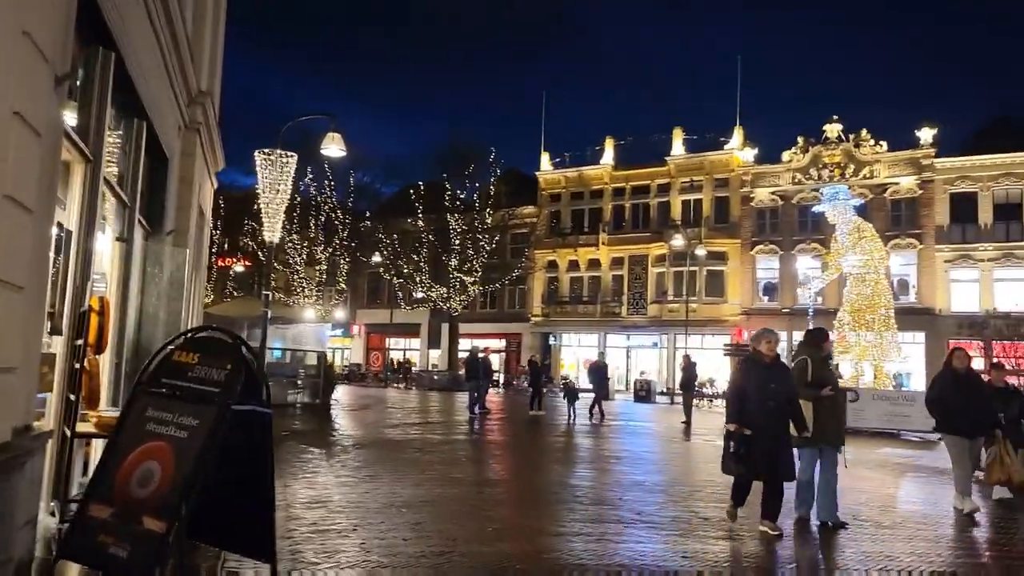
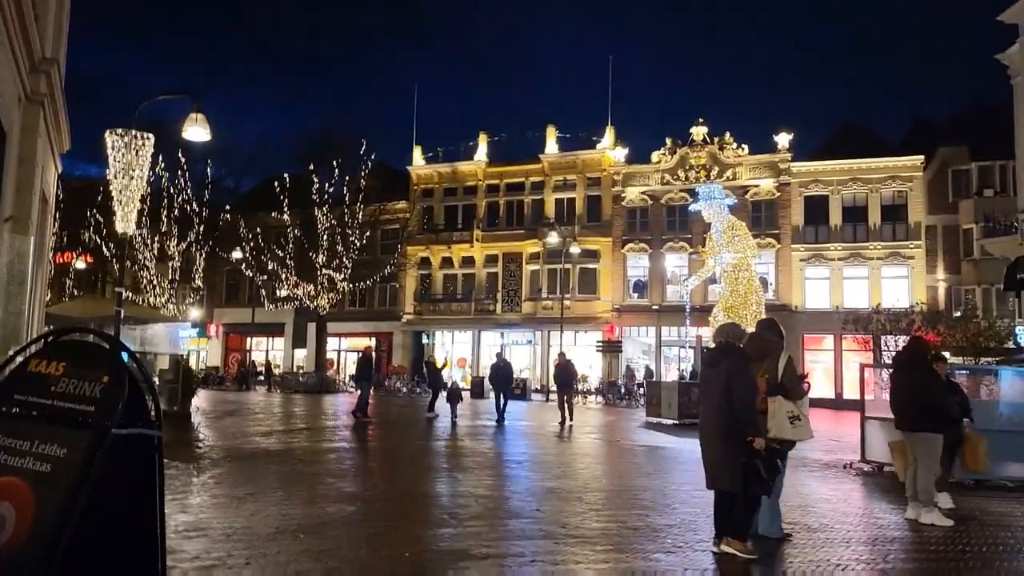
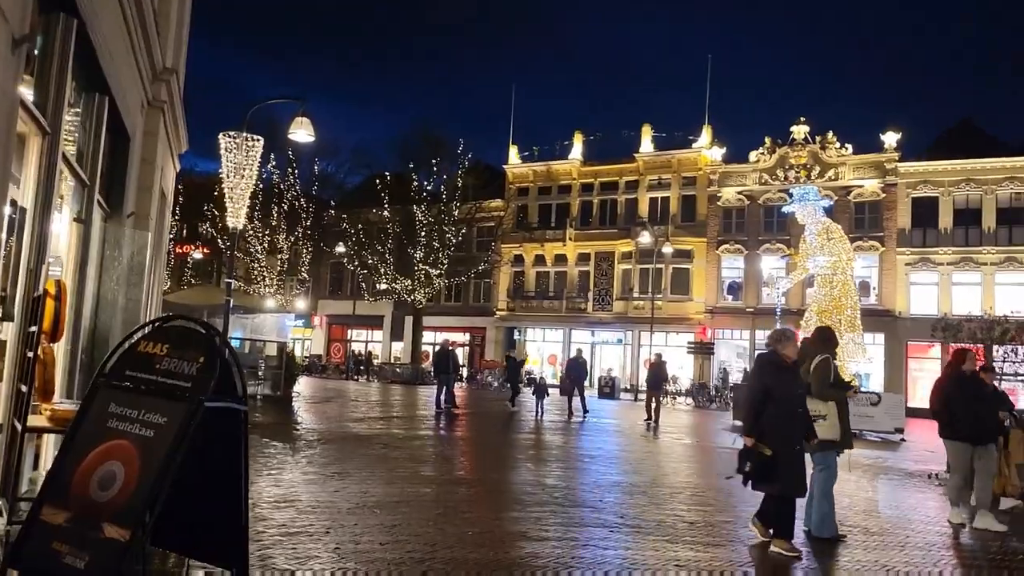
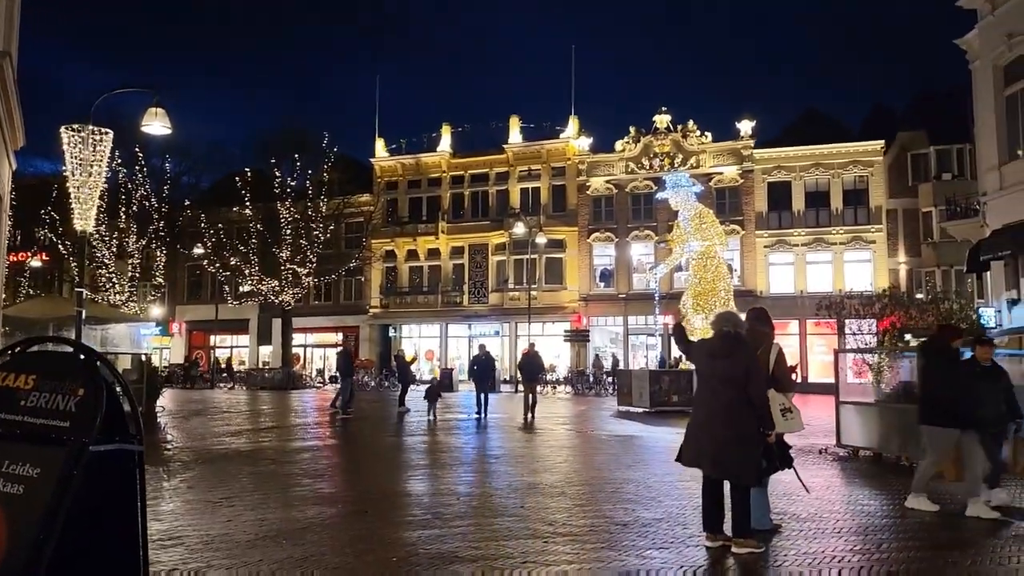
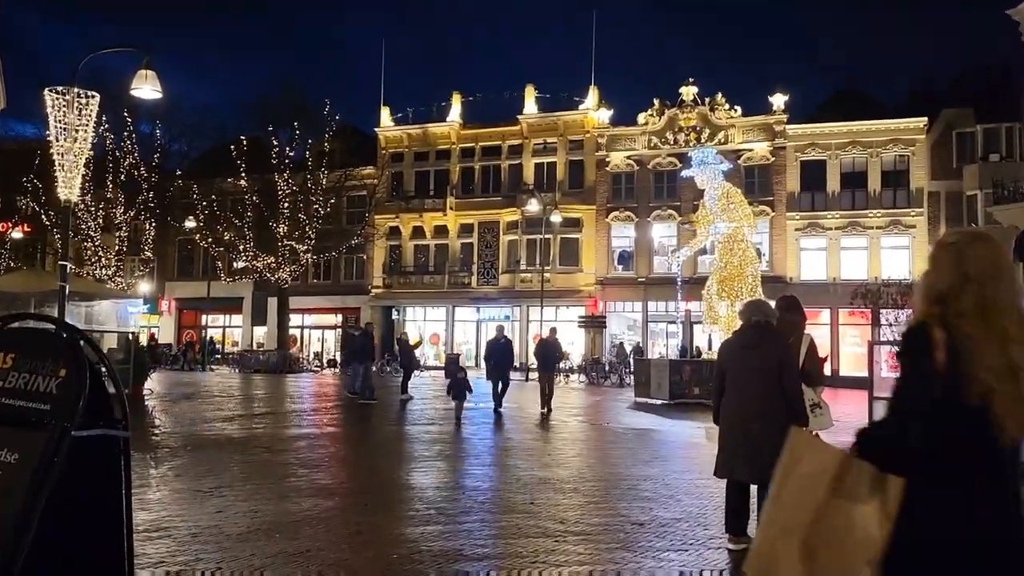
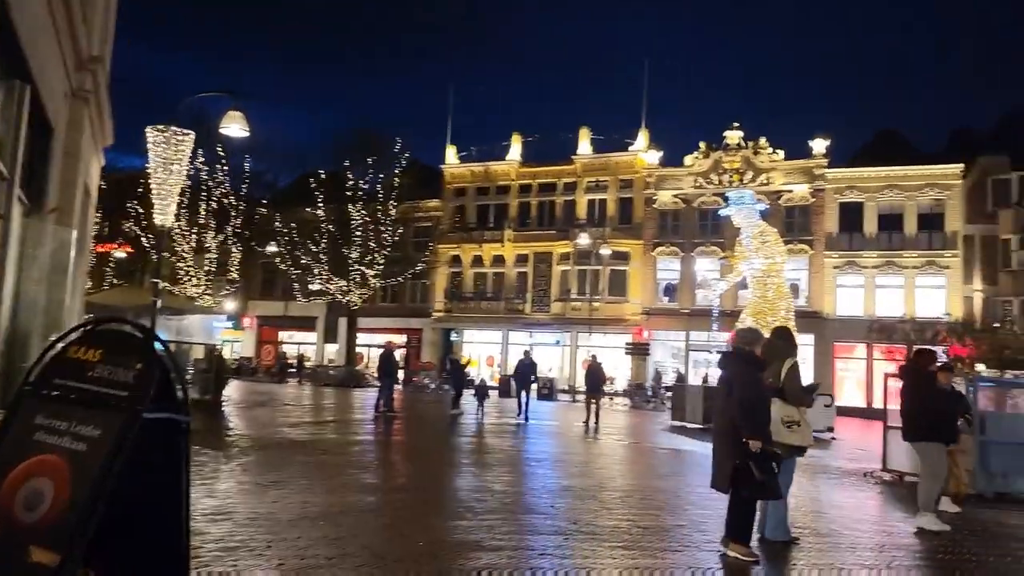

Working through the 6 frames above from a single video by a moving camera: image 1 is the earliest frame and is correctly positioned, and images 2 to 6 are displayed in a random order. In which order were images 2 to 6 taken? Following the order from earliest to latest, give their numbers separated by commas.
3, 6, 2, 4, 5
